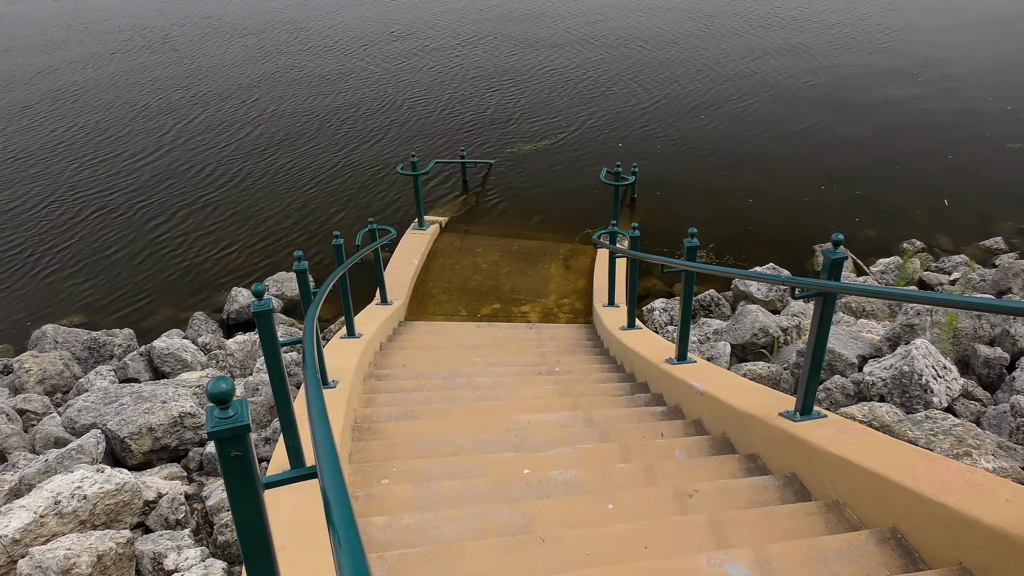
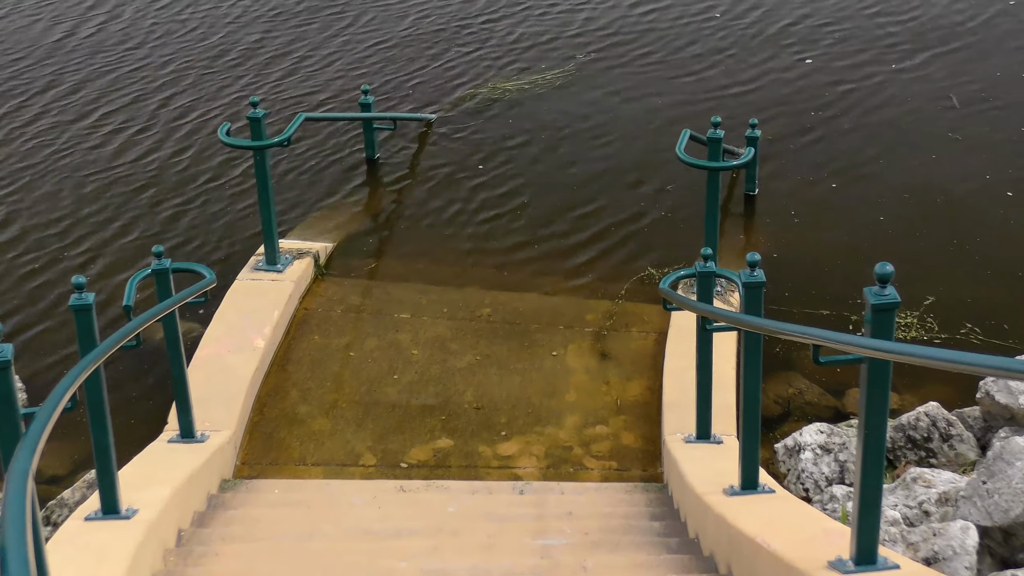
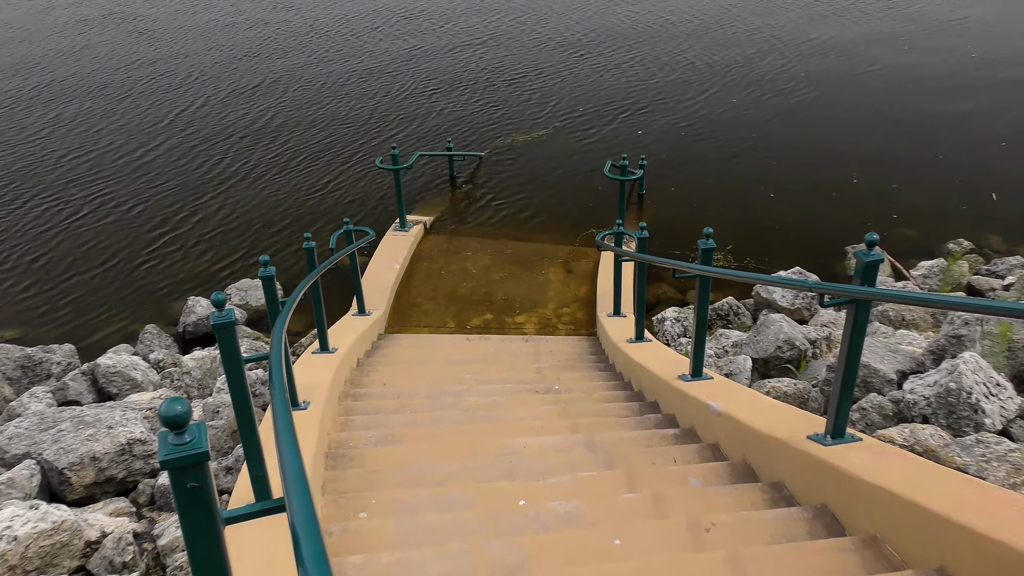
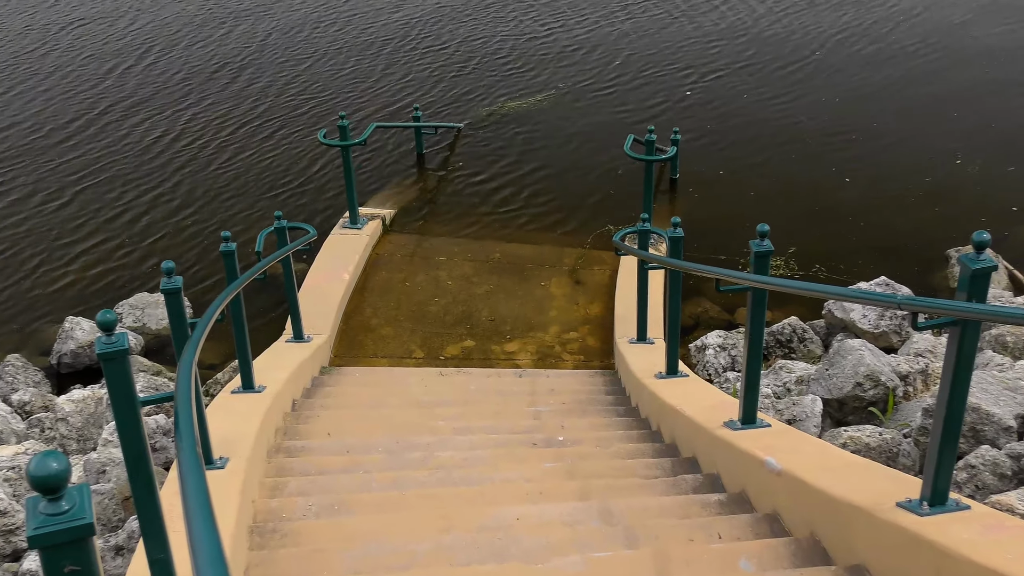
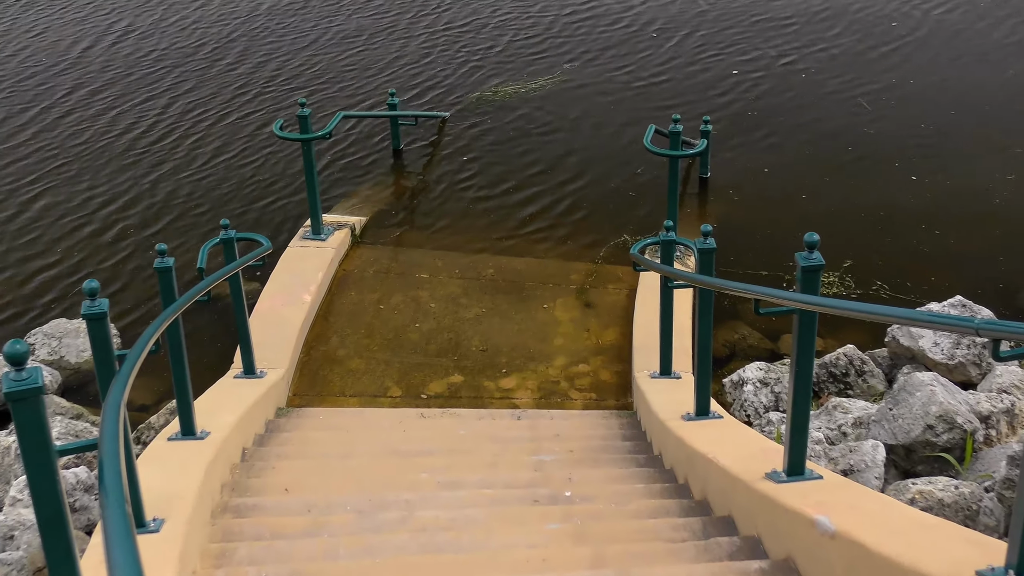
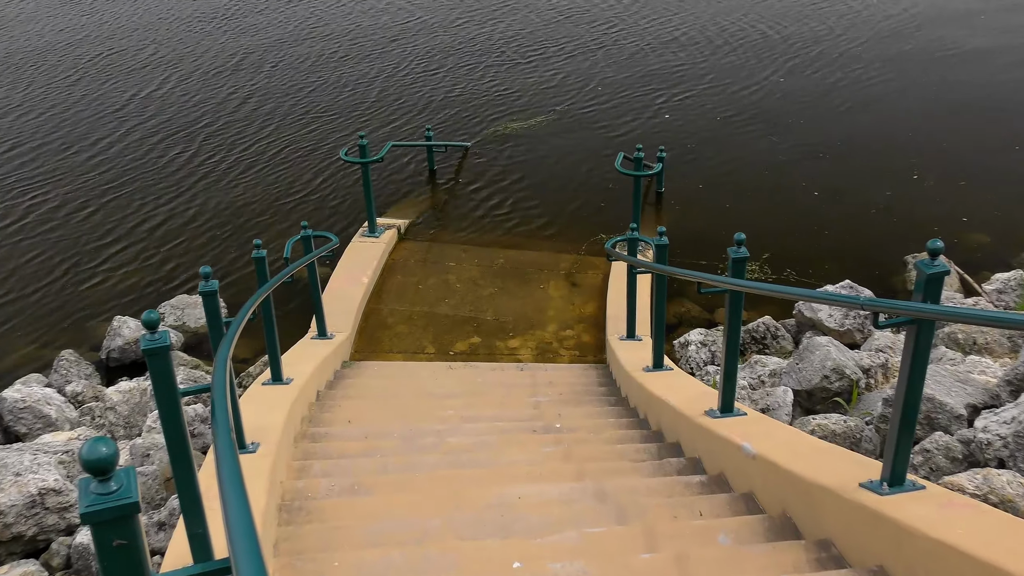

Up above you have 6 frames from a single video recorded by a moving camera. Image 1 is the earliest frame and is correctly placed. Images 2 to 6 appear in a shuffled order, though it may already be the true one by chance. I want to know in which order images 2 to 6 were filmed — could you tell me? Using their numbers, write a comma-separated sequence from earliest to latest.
3, 6, 4, 5, 2
